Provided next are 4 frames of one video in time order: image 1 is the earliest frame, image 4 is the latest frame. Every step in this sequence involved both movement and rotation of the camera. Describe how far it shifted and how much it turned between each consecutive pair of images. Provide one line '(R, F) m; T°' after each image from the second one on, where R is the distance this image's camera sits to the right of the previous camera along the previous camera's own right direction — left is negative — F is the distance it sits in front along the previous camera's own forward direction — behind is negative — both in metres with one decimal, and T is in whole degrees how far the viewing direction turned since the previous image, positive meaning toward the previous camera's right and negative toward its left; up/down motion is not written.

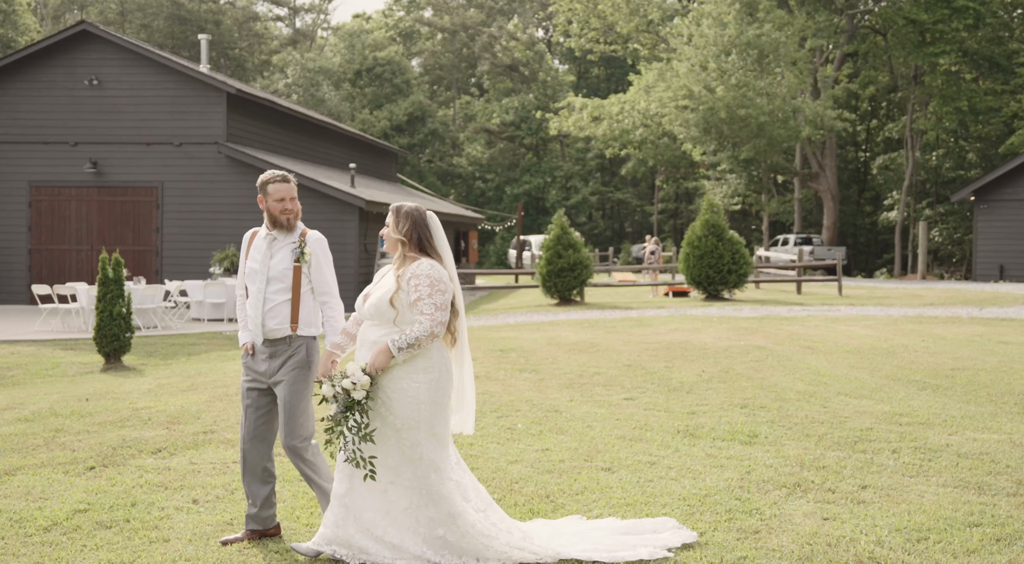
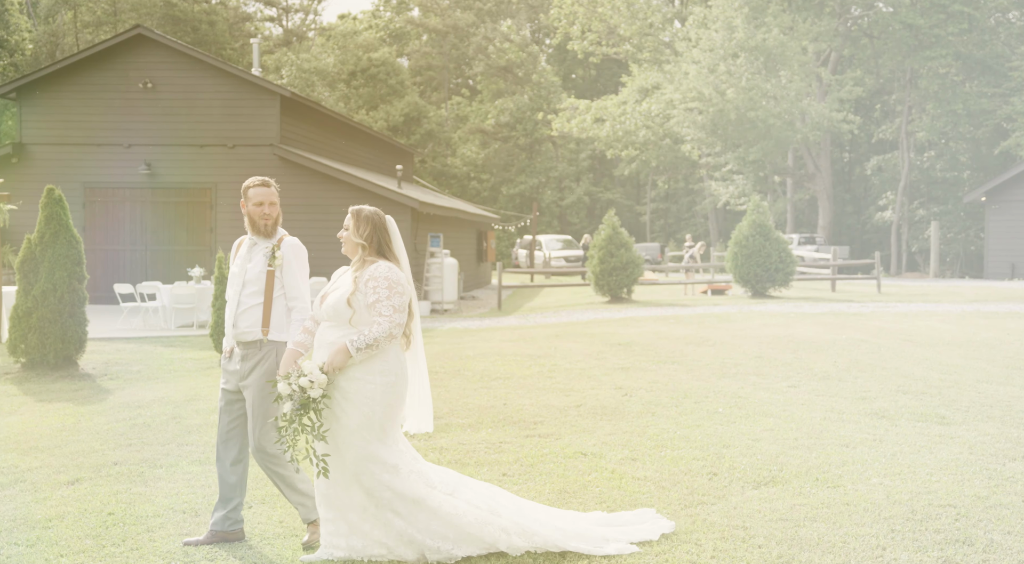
(-1.9, -0.7) m; +2°
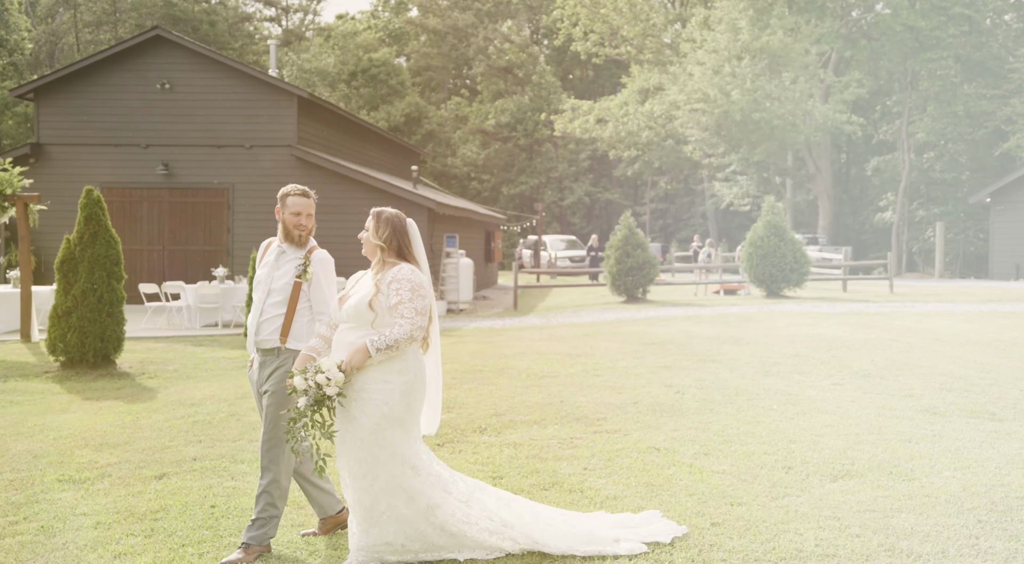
(-0.5, -0.2) m; 0°
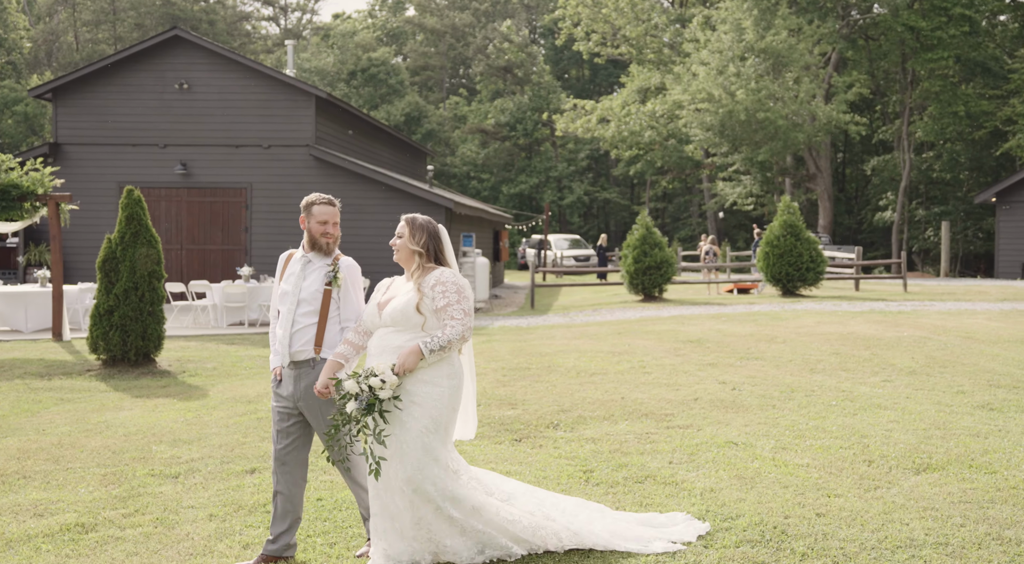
(-0.6, -0.2) m; 0°
